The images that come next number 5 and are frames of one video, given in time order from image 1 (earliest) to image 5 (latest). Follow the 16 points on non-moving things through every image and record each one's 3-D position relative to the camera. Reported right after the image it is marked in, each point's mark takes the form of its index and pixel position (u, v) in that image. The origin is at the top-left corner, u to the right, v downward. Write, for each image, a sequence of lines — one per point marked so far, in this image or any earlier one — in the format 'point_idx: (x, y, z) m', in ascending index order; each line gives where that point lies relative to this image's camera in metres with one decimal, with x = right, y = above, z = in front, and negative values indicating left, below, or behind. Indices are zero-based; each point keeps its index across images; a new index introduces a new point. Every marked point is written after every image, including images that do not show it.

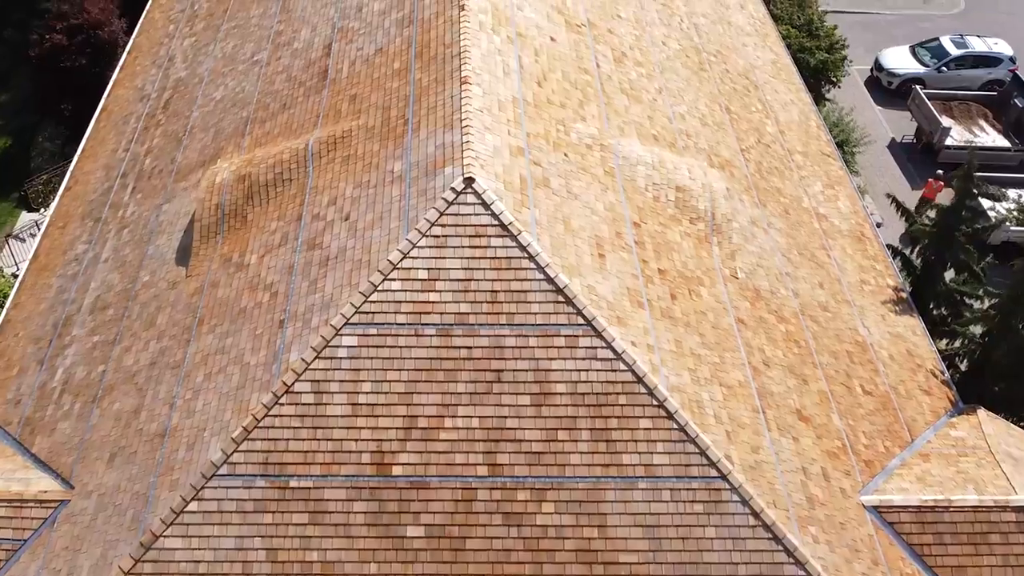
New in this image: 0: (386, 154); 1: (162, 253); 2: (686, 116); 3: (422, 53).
0: (-3.0, +3.2, +14.1) m
1: (-9.5, +1.0, +16.4) m
2: (+5.4, +5.3, +18.5) m
3: (-2.4, +6.1, +15.6) m
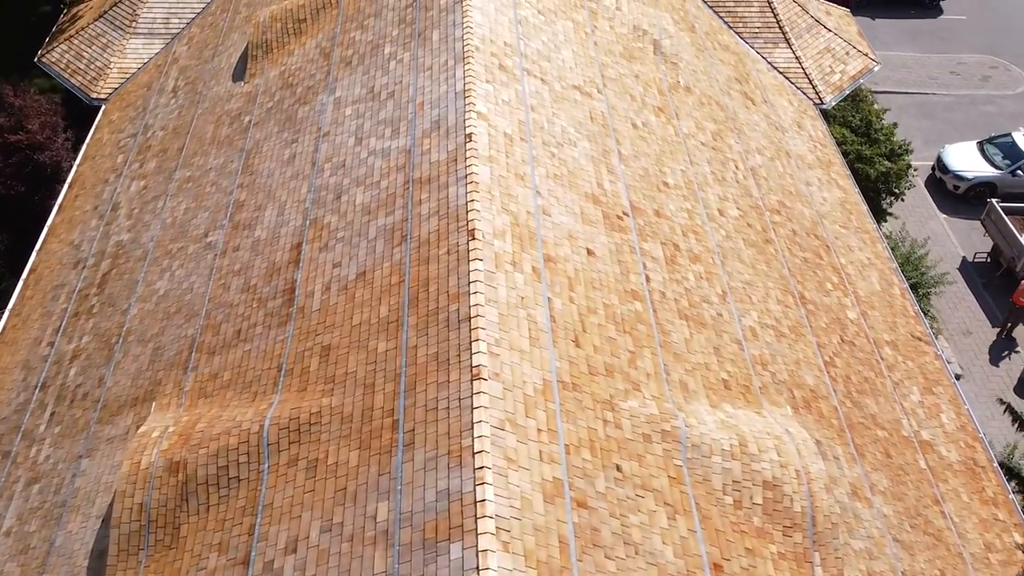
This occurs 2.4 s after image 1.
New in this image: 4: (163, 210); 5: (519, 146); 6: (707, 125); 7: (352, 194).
0: (-2.4, -3.2, +9.9) m
1: (-9.0, -5.4, +12.3) m
2: (+5.9, -1.0, +14.4) m
3: (-1.8, -0.2, +11.5) m
4: (-10.3, +2.3, +17.8) m
5: (+0.2, +3.2, +13.7) m
6: (+6.1, +5.1, +18.9) m
7: (-3.7, +2.2, +14.0) m
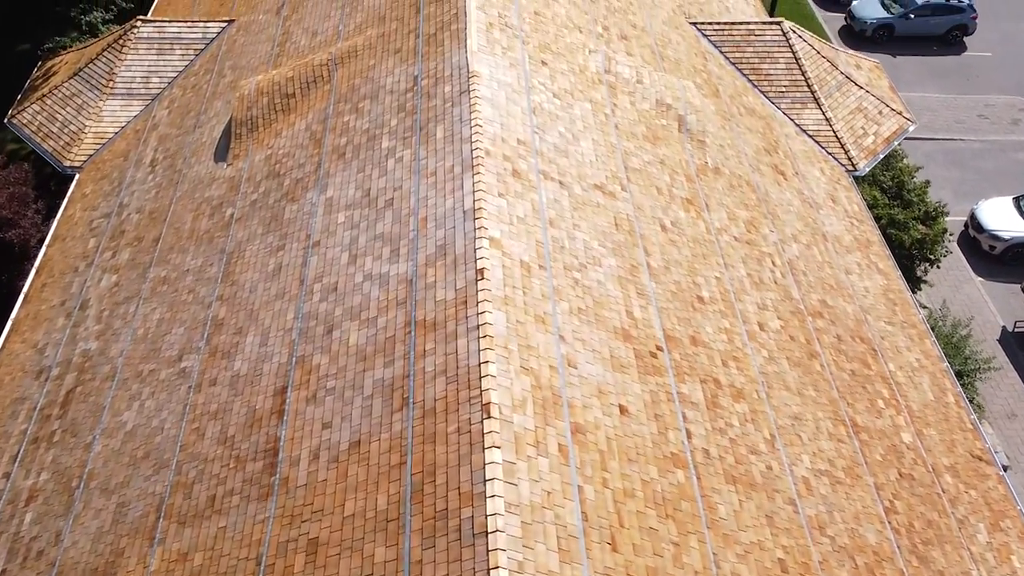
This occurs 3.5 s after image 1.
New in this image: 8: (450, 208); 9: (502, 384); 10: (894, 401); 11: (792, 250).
0: (-2.0, -6.2, +8.1) m
1: (-8.6, -8.4, +10.4) m
2: (+6.2, -4.0, +12.6) m
3: (-1.4, -3.2, +9.6) m
4: (-10.0, -0.7, +15.9) m
5: (+0.5, +0.2, +11.9) m
6: (+6.4, +2.1, +17.1) m
7: (-3.4, -0.8, +12.2) m
8: (-1.3, +1.7, +12.6) m
9: (-0.2, -1.6, +10.1) m
10: (+9.9, -3.0, +15.6) m
11: (+8.1, +1.1, +17.4) m
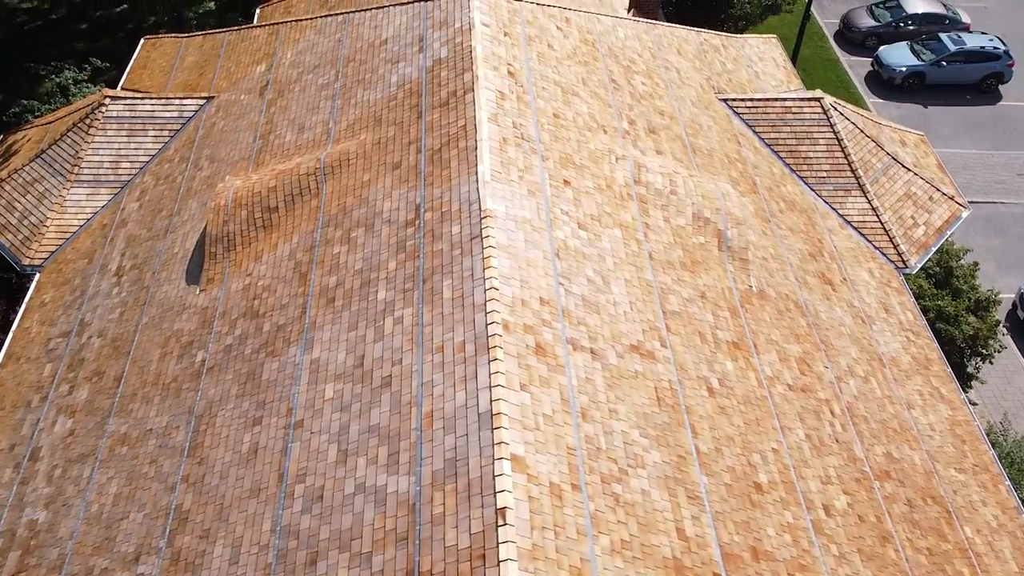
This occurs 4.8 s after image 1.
0: (-1.6, -9.9, +5.8) m
1: (-8.2, -12.1, +8.1) m
2: (+6.7, -7.6, +10.3) m
3: (-1.0, -6.9, +7.3) m
4: (-9.6, -4.4, +13.6) m
5: (+0.9, -3.5, +9.6) m
6: (+6.9, -1.5, +14.8) m
7: (-2.9, -4.5, +9.9) m
8: (-0.9, -2.0, +10.3) m
9: (+0.3, -5.3, +7.8) m
10: (+10.4, -6.6, +13.4) m
11: (+8.5, -2.6, +15.1) m
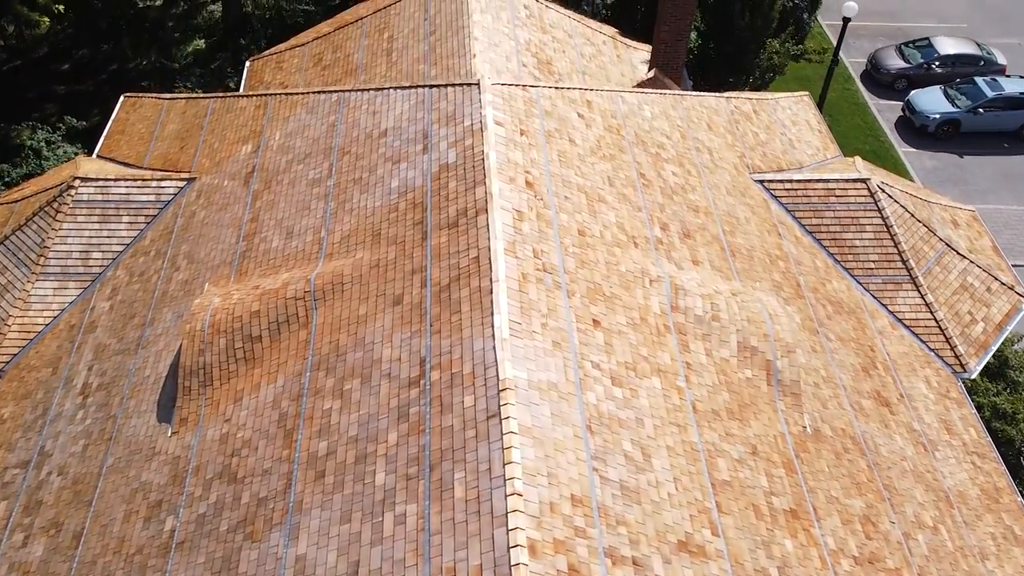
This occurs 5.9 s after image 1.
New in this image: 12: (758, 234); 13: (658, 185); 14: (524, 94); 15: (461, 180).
0: (-1.1, -13.0, +3.8) m
1: (-7.7, -15.3, +6.1) m
2: (+7.1, -10.8, +8.3) m
3: (-0.6, -10.1, +5.3) m
4: (-9.1, -7.6, +11.6) m
5: (+1.4, -6.6, +7.6) m
6: (+7.3, -4.7, +12.8) m
7: (-2.5, -7.7, +7.9) m
8: (-0.4, -5.2, +8.3) m
9: (+0.7, -8.5, +5.8) m
10: (+10.8, -9.8, +11.4) m
11: (+8.9, -5.7, +13.1) m
12: (+6.9, +1.5, +16.9) m
13: (+3.8, +2.7, +15.7) m
14: (+0.3, +4.8, +15.0) m
15: (-1.1, +2.4, +13.3) m
